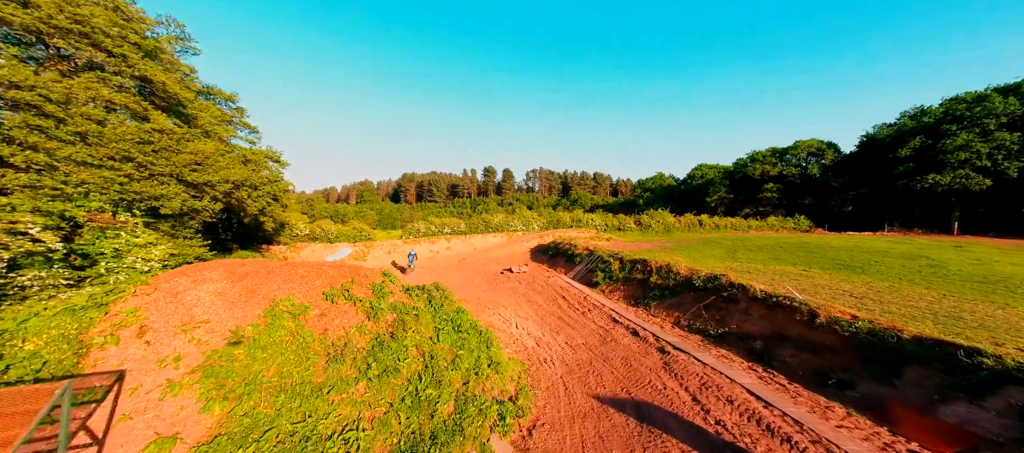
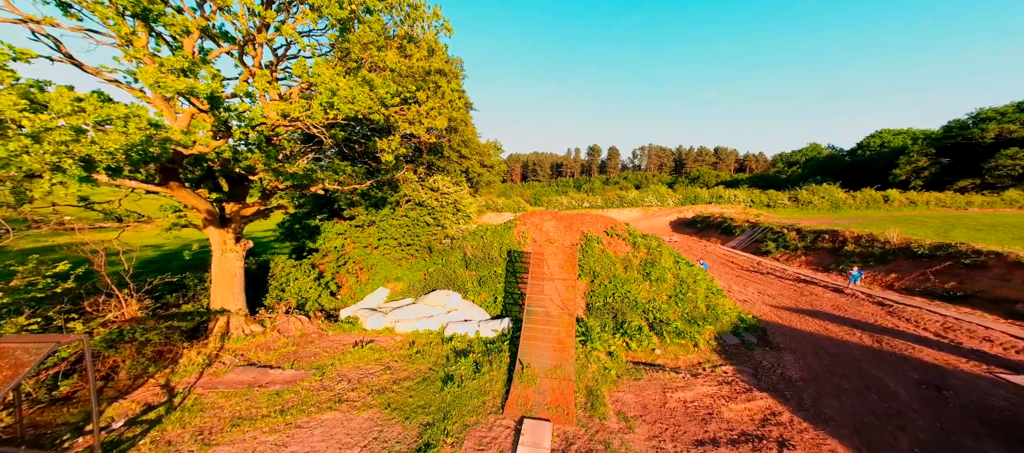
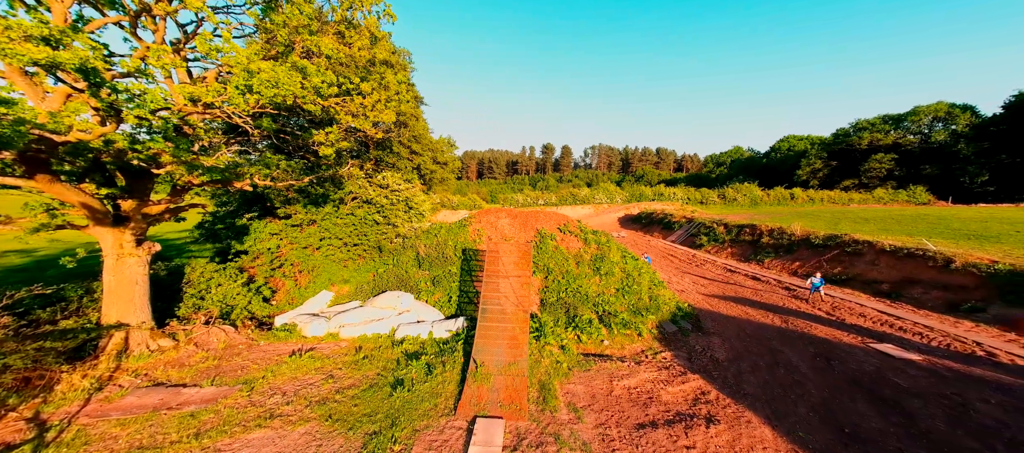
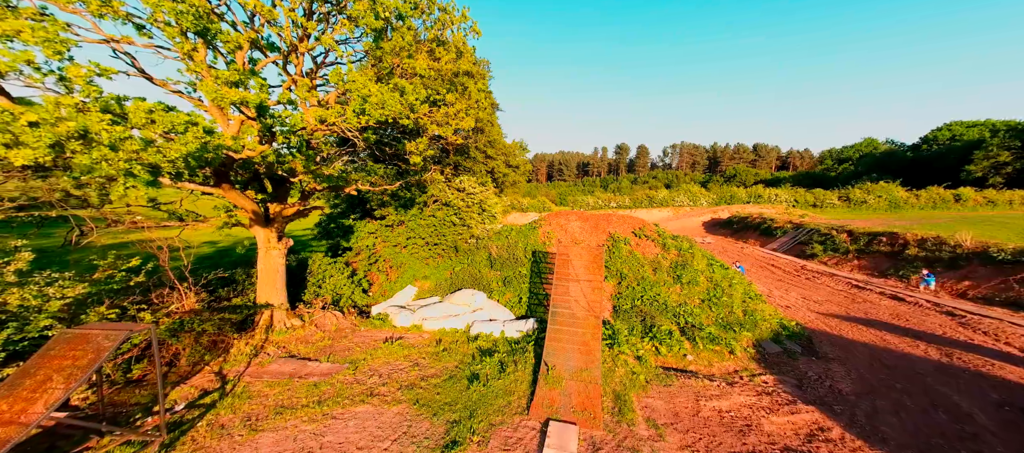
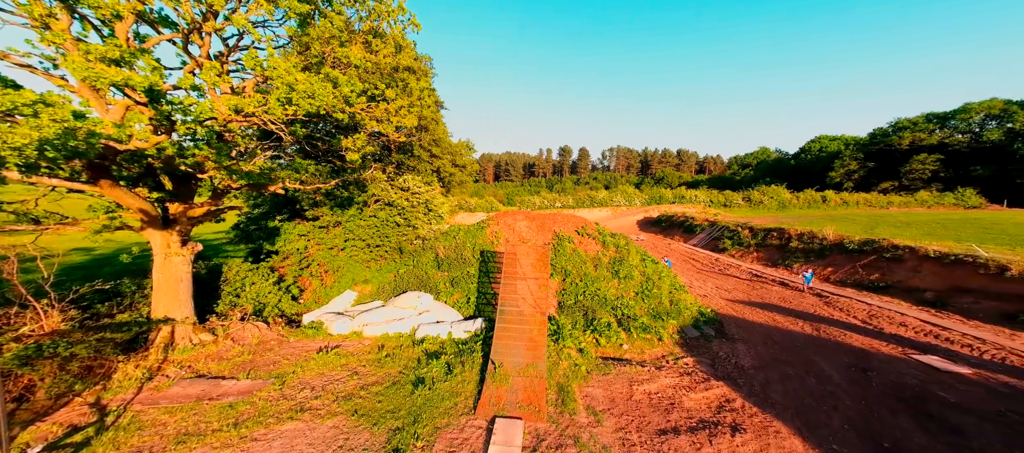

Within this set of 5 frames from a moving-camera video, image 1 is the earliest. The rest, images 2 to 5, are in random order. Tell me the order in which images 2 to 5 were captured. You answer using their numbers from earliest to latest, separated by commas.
4, 2, 5, 3
